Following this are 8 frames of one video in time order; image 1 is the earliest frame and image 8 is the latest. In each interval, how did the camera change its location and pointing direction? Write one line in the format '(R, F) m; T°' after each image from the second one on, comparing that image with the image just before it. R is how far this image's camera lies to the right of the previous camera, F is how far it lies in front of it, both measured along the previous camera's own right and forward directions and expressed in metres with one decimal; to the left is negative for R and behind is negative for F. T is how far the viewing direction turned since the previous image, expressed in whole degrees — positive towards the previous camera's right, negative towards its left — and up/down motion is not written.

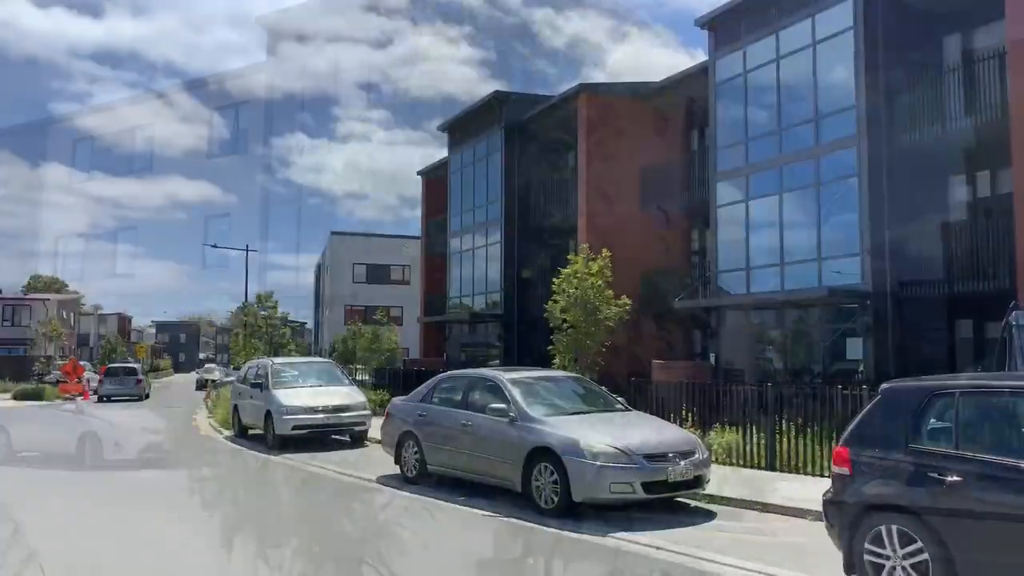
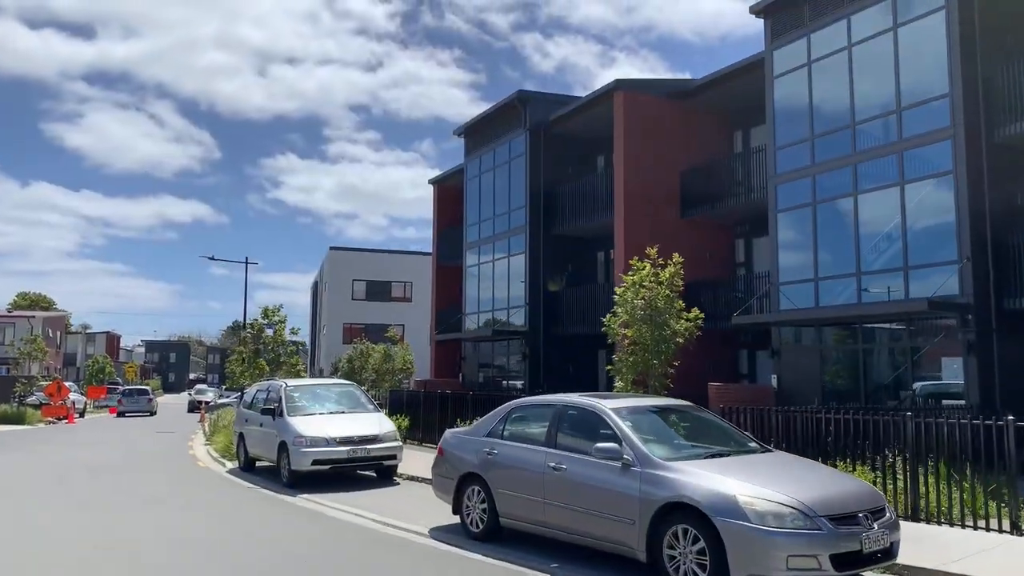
(-1.0, +2.1) m; +1°
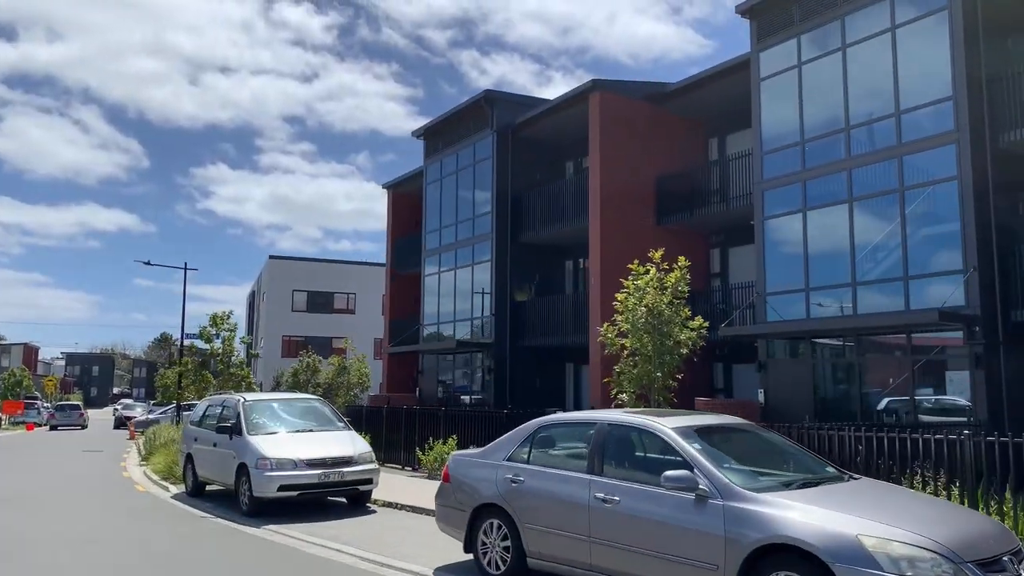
(-0.8, +1.2) m; +4°
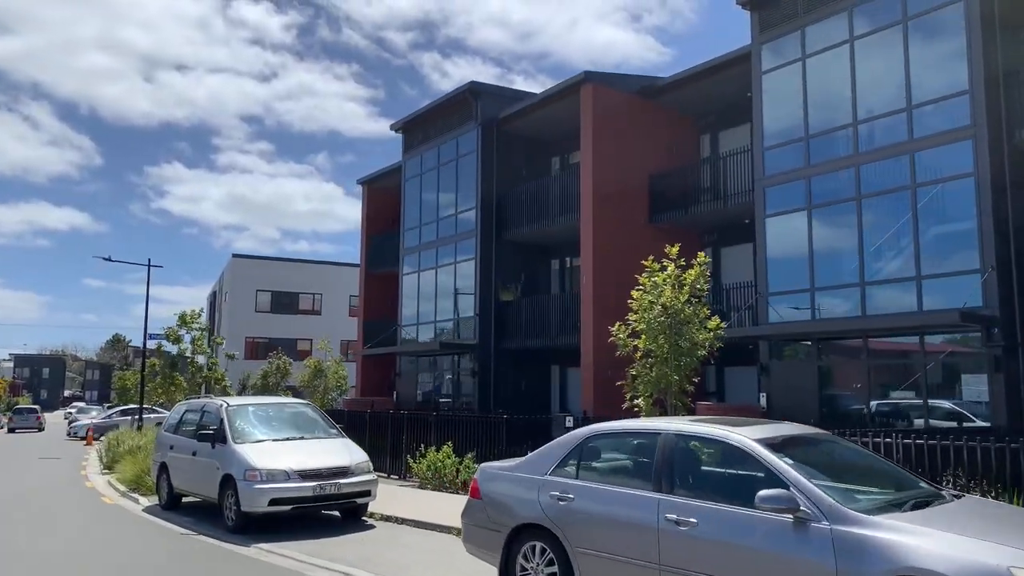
(-0.6, +0.8) m; +3°
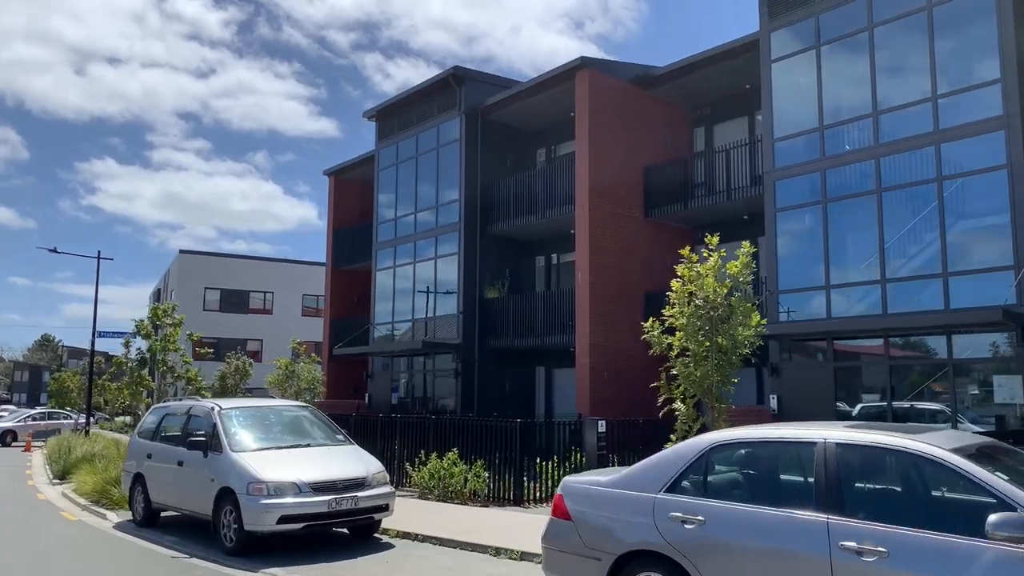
(-1.0, +1.1) m; +4°
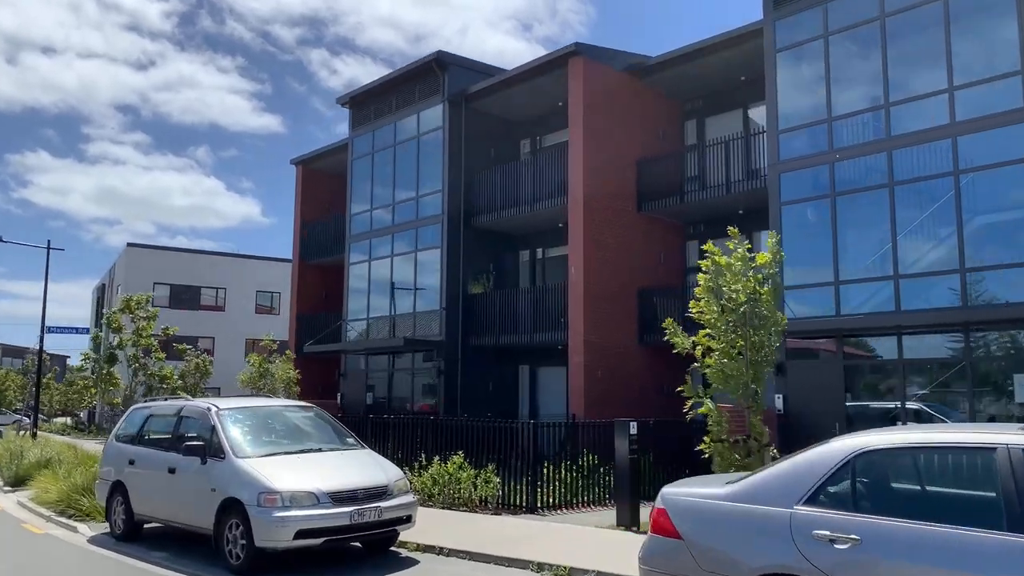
(-0.9, +0.8) m; +4°
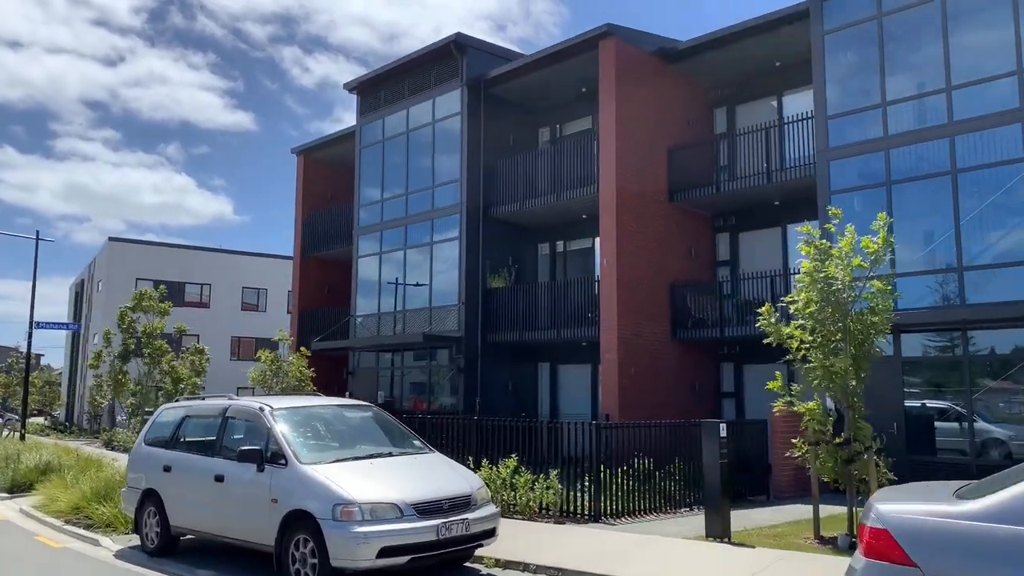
(-1.1, +0.9) m; +2°
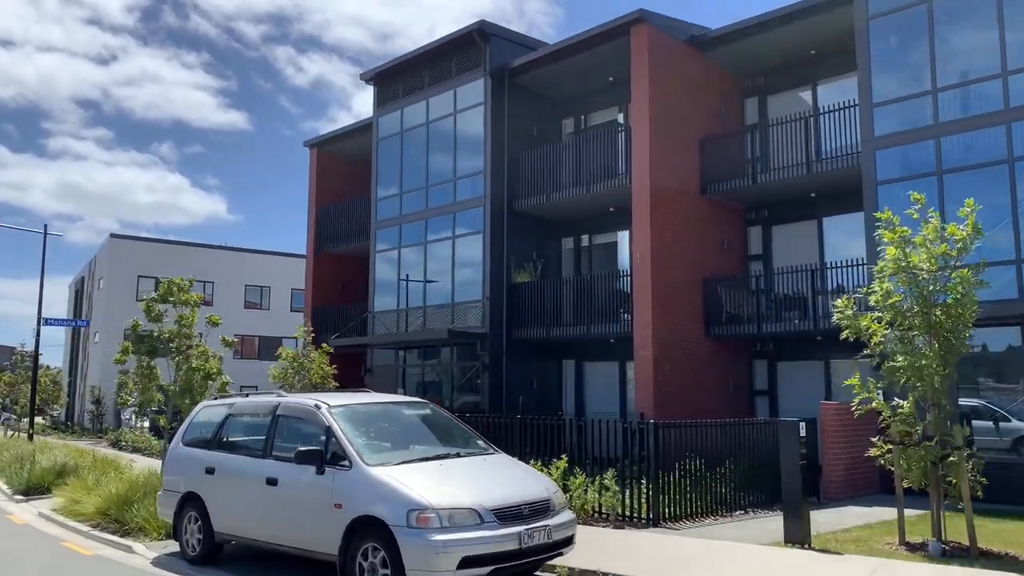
(-0.7, +0.5) m; 0°
